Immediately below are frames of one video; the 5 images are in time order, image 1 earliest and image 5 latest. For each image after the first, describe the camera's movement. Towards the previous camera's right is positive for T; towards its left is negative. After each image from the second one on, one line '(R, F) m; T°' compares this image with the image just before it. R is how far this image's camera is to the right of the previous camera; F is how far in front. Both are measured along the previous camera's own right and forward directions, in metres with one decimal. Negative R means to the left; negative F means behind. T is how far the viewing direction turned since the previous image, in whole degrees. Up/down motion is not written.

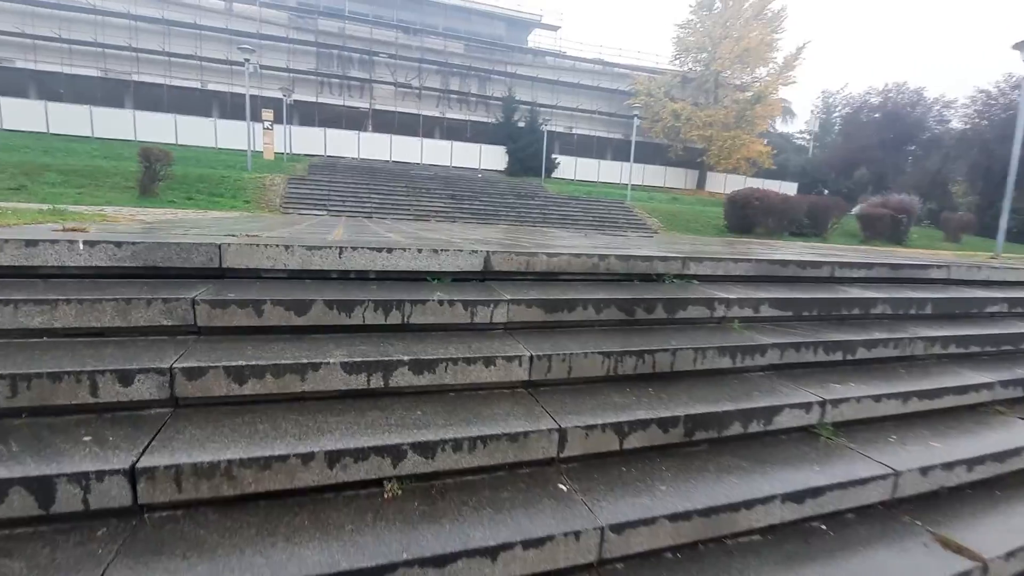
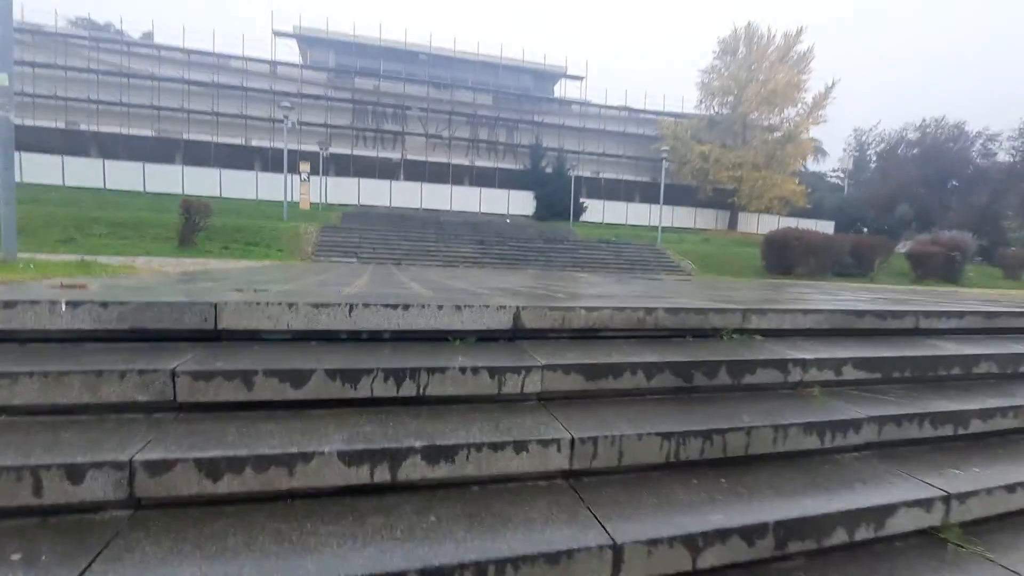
(0.0, +0.5) m; -3°
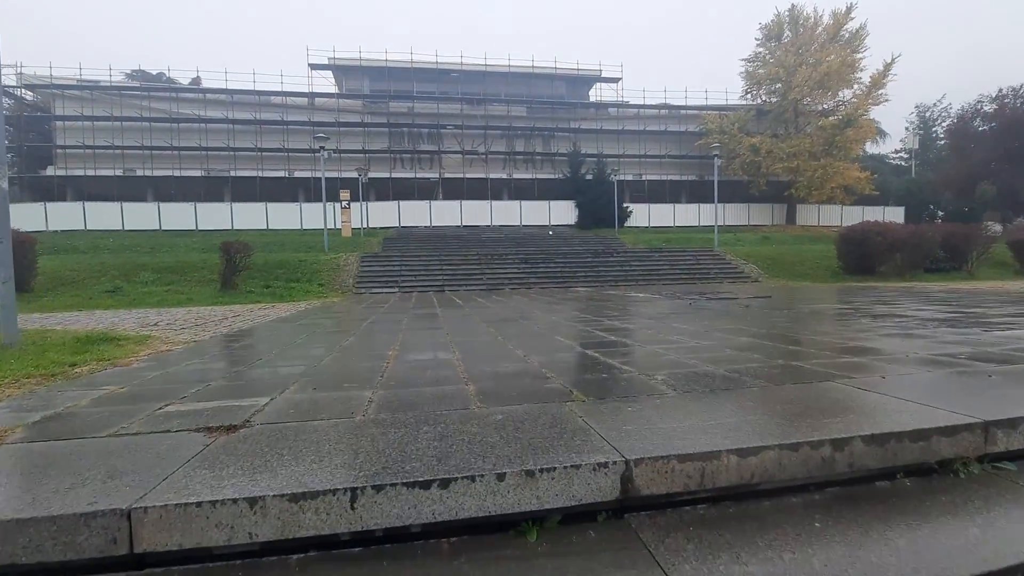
(-0.2, +1.2) m; -5°
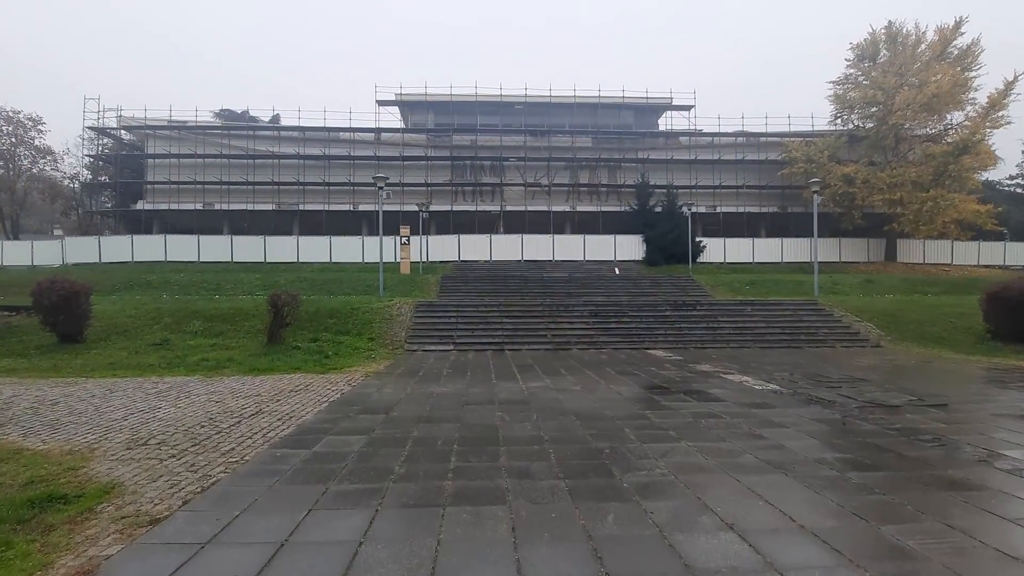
(-0.4, +2.2) m; -7°
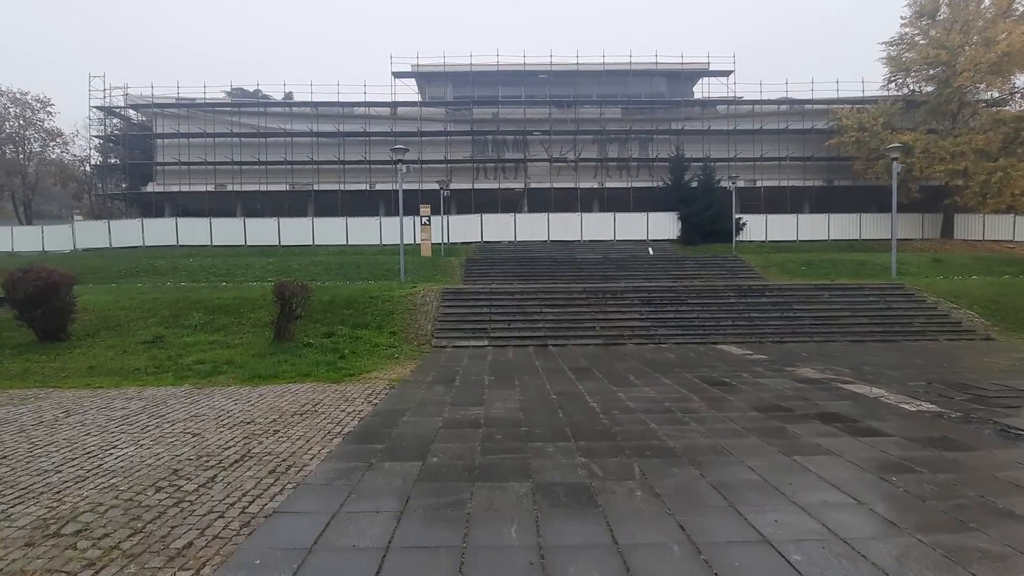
(-0.8, +2.5) m; -2°
